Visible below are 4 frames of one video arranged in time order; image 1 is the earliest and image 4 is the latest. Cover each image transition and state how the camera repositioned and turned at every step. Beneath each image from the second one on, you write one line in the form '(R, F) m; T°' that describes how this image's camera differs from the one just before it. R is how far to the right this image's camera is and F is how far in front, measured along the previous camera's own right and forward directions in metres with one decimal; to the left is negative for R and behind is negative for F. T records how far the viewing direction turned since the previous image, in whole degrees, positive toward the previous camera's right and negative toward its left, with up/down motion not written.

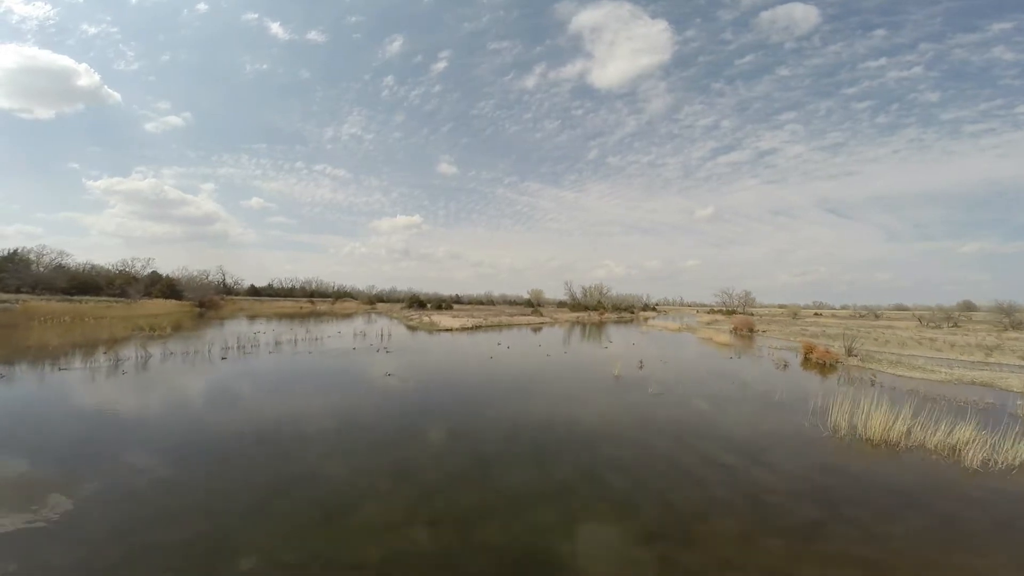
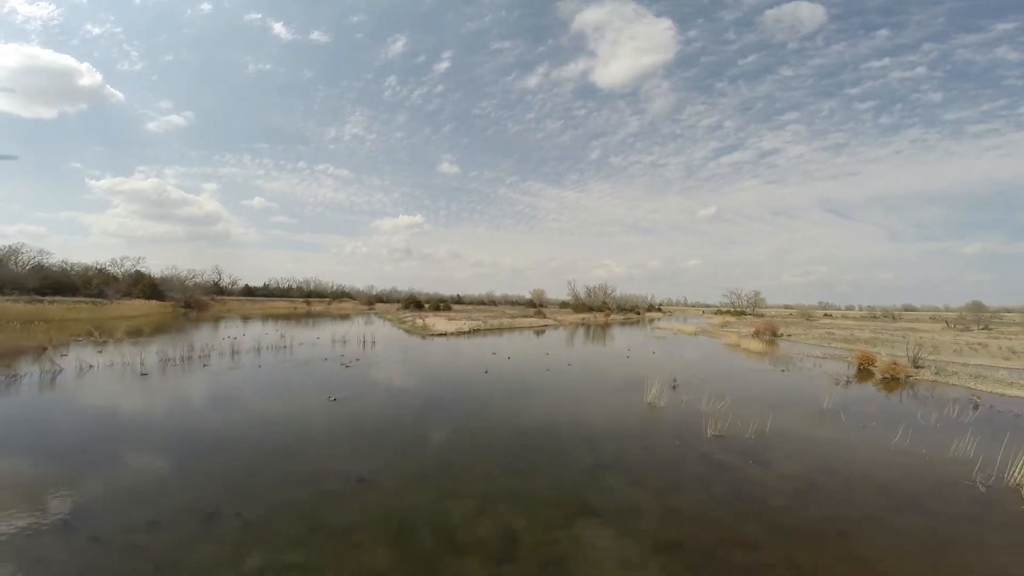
(0.0, +1.2) m; 0°
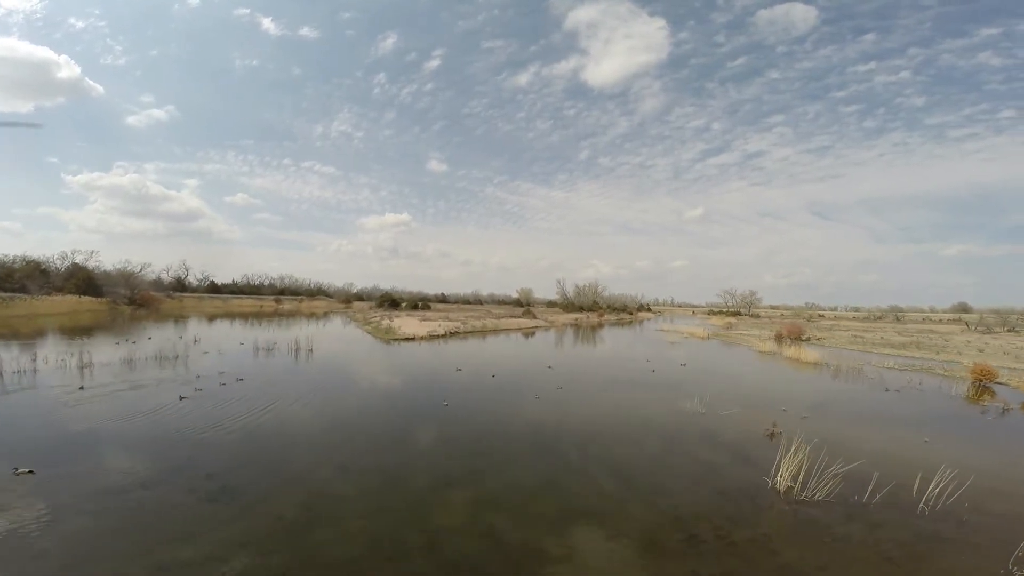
(+0.1, +2.1) m; +1°
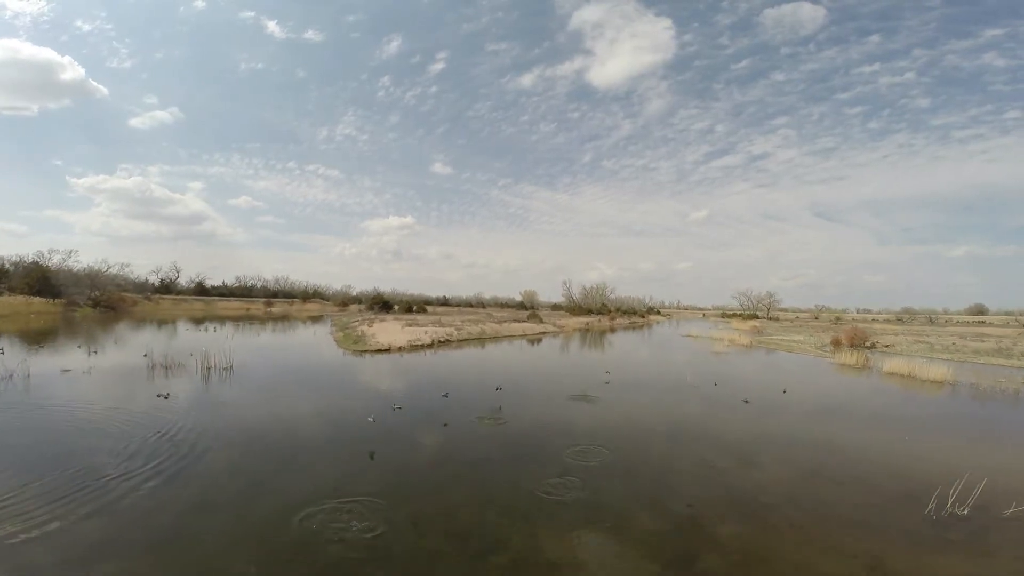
(0.0, +2.0) m; 0°
